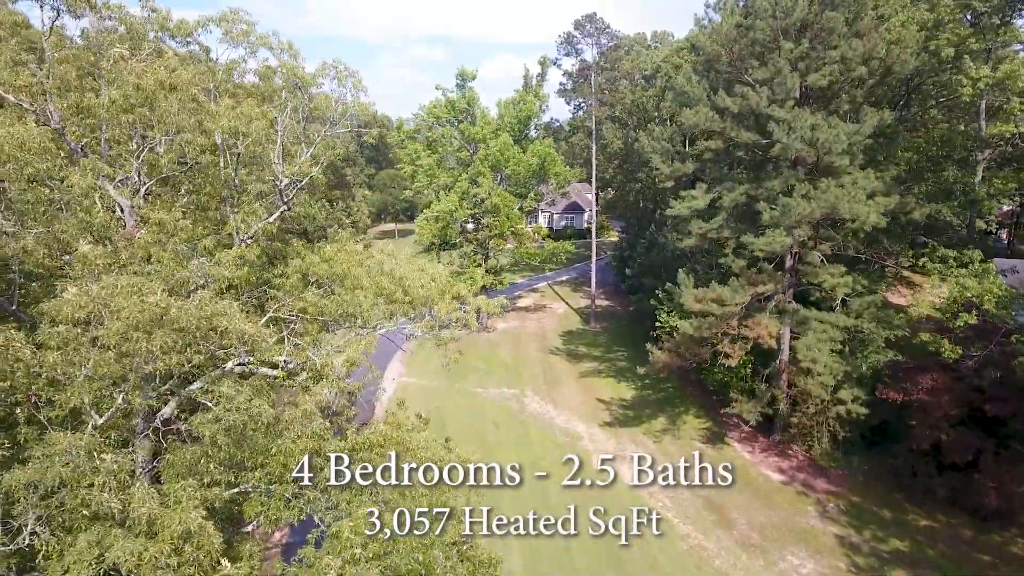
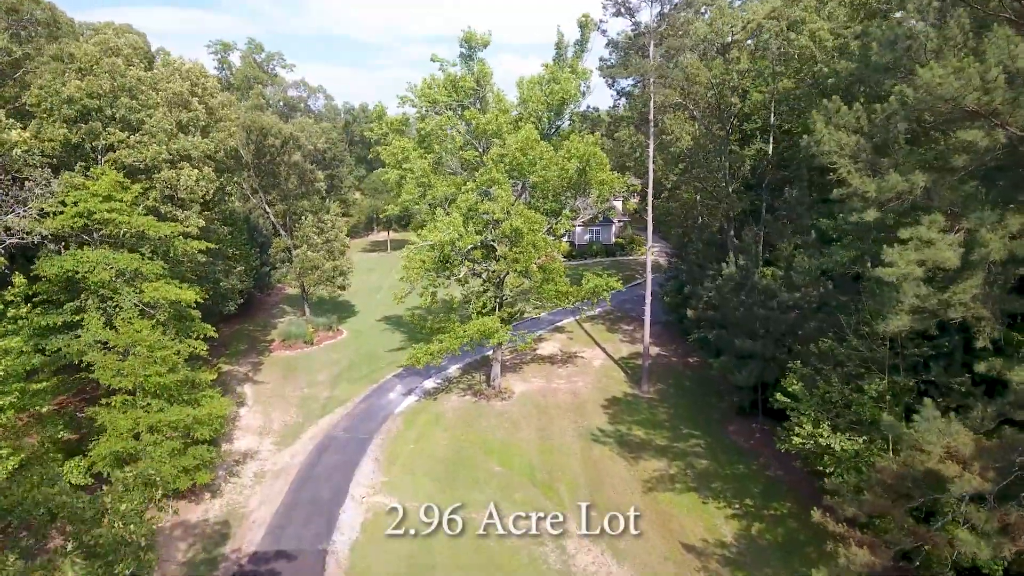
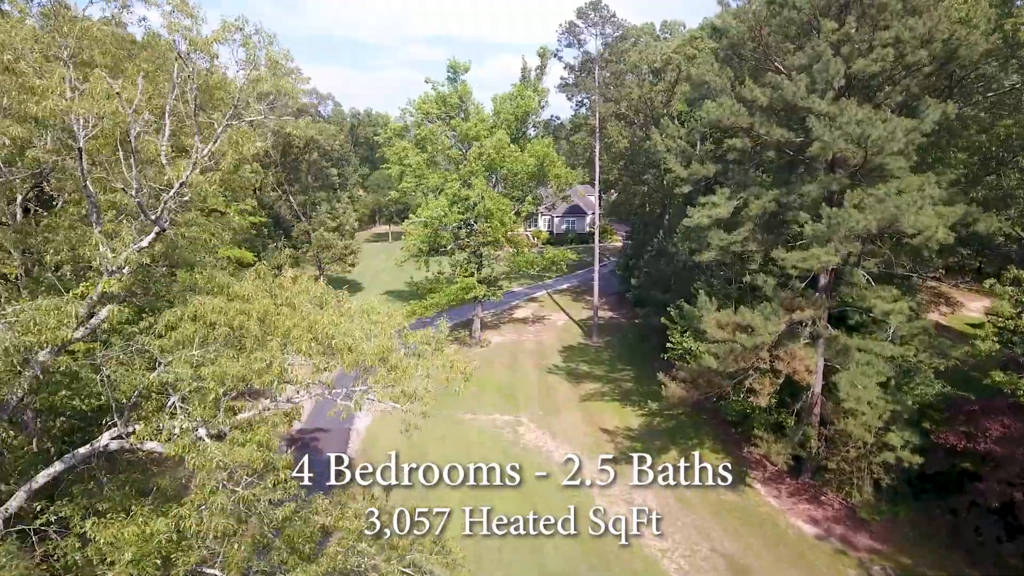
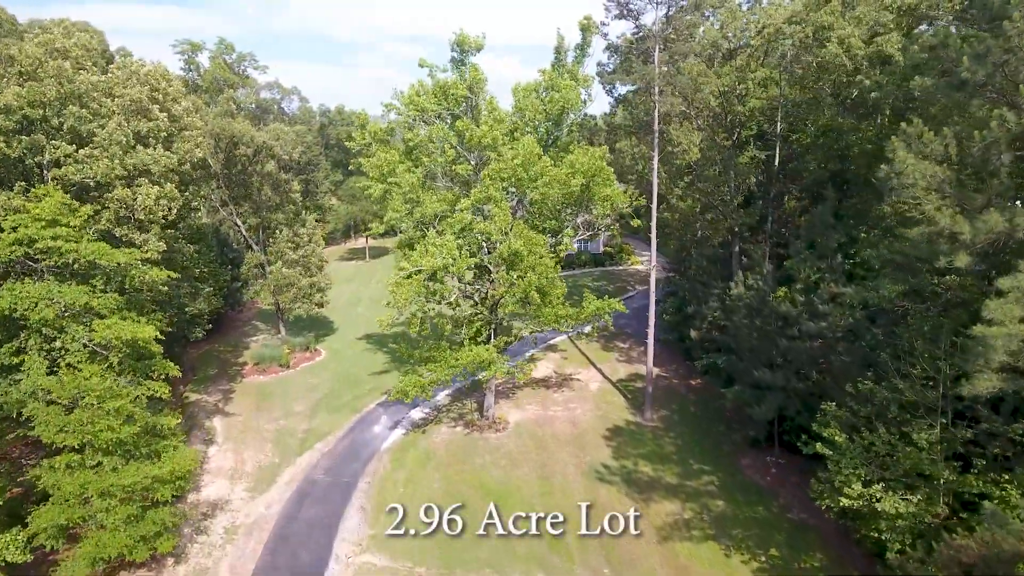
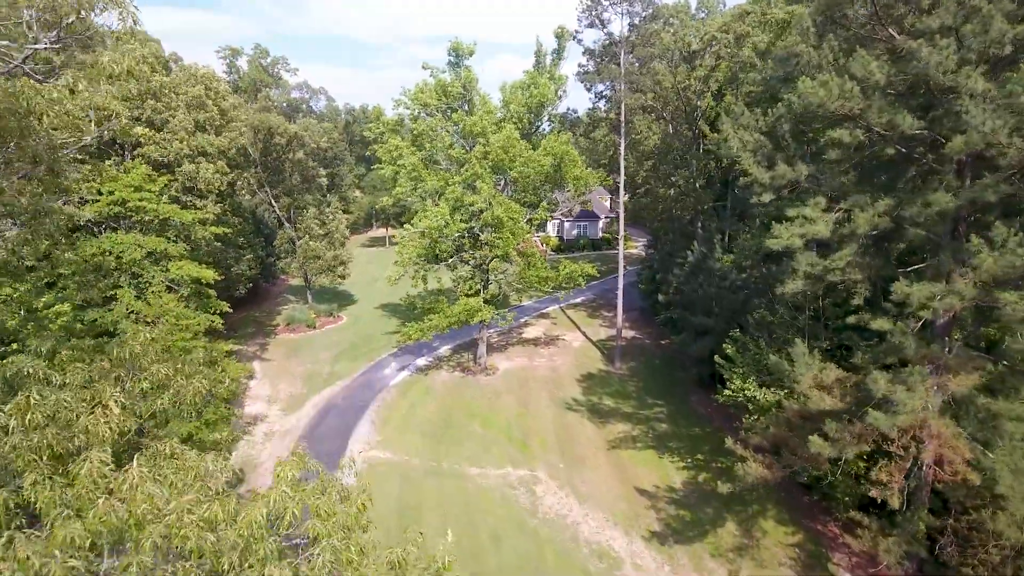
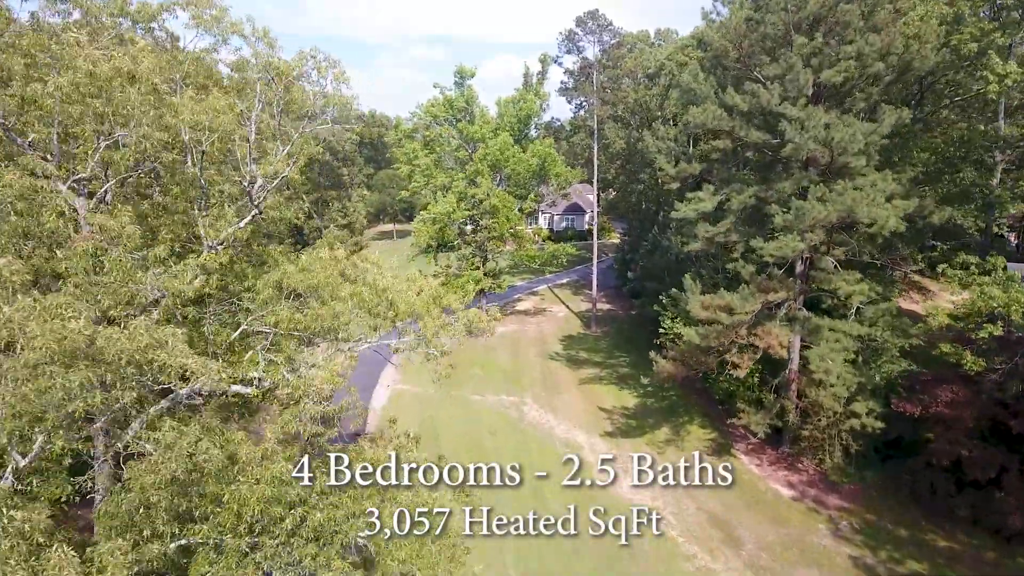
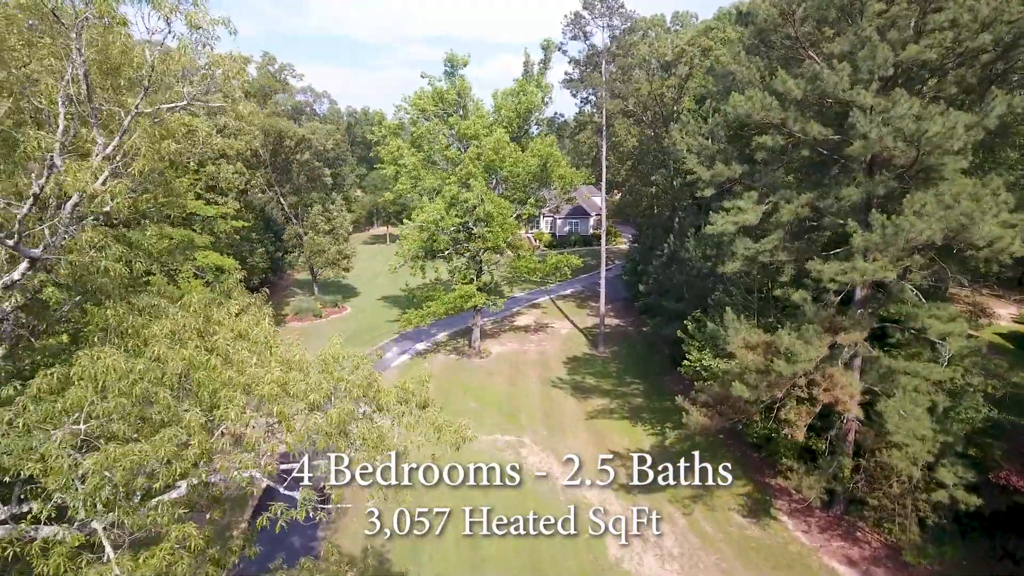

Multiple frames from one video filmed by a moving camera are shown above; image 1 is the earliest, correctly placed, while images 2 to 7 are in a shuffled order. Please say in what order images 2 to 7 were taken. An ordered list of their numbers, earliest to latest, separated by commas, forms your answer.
6, 3, 7, 5, 2, 4
